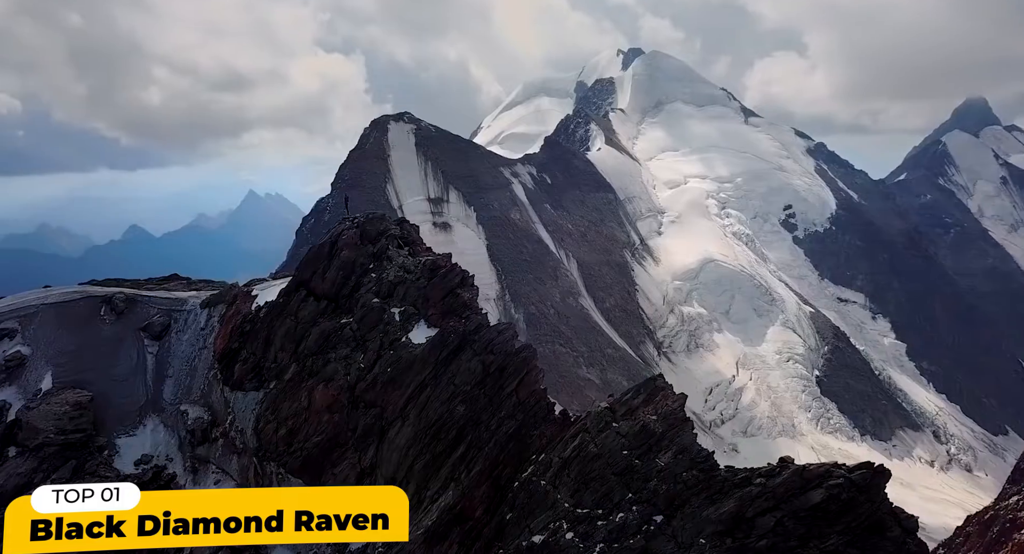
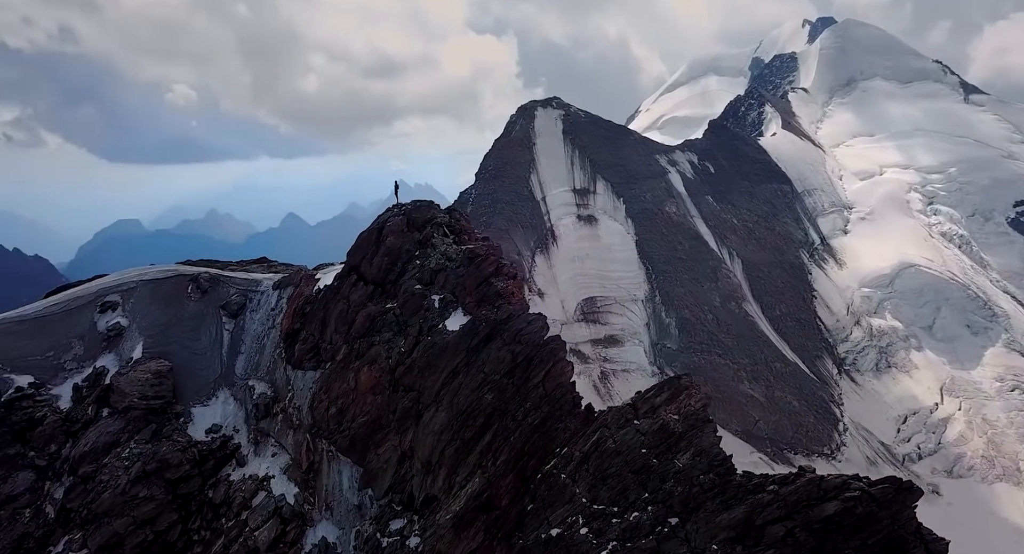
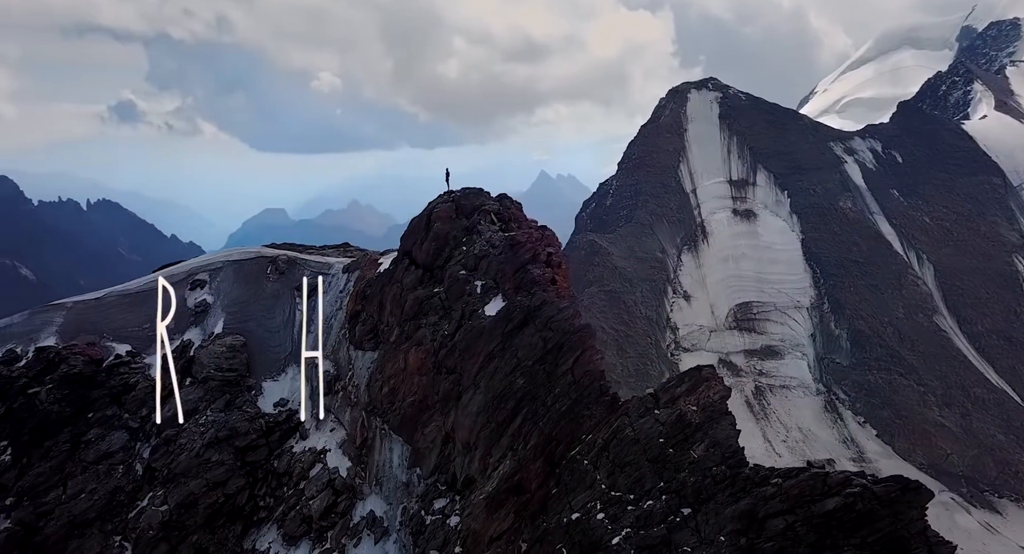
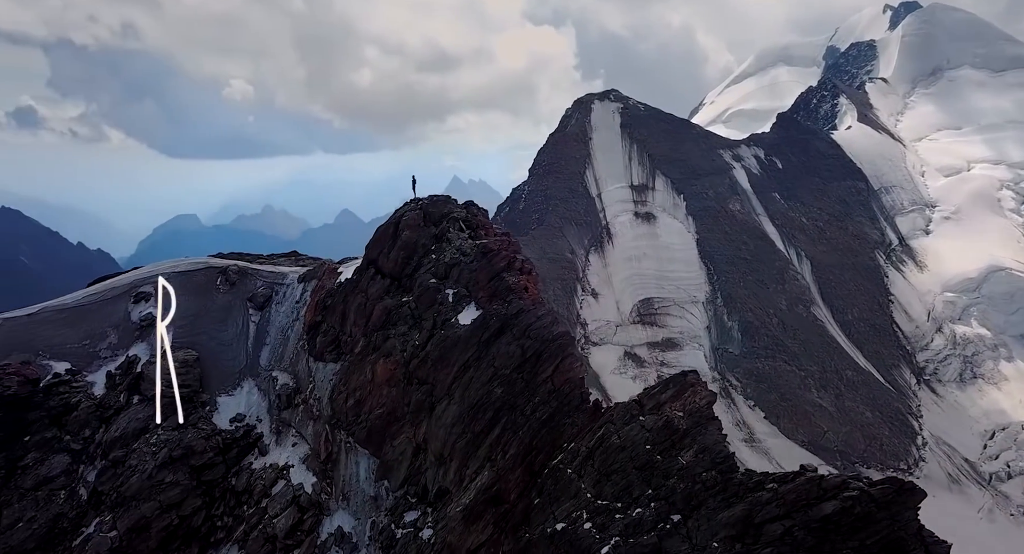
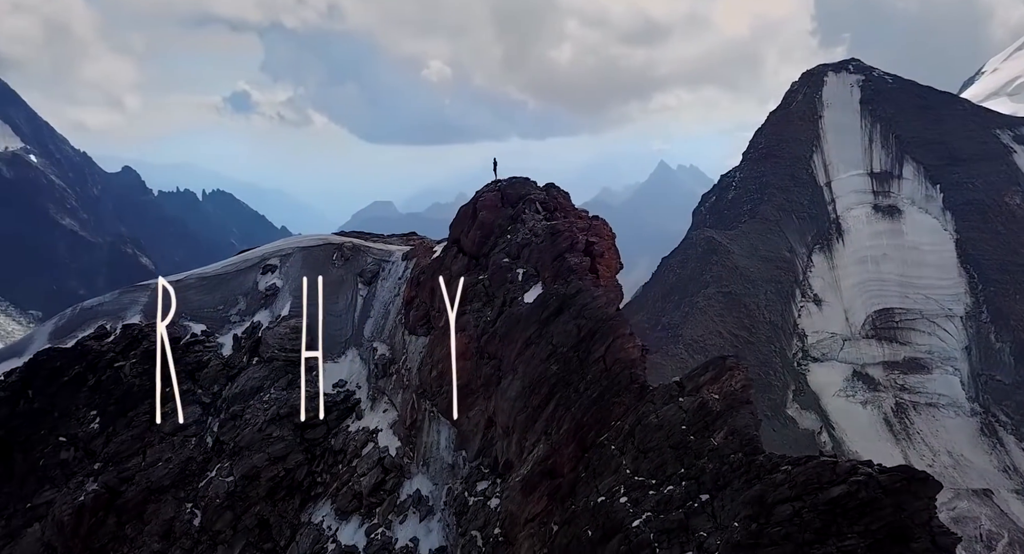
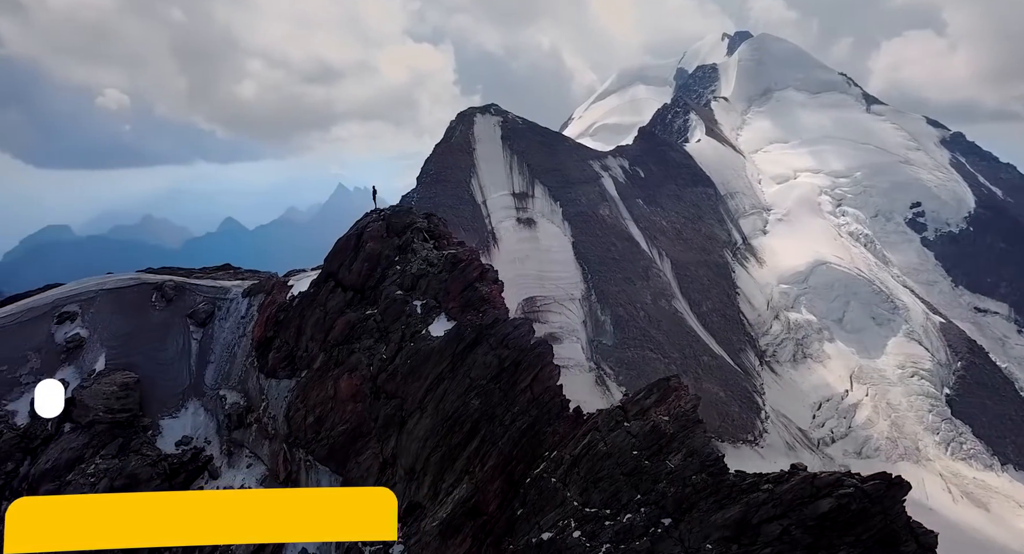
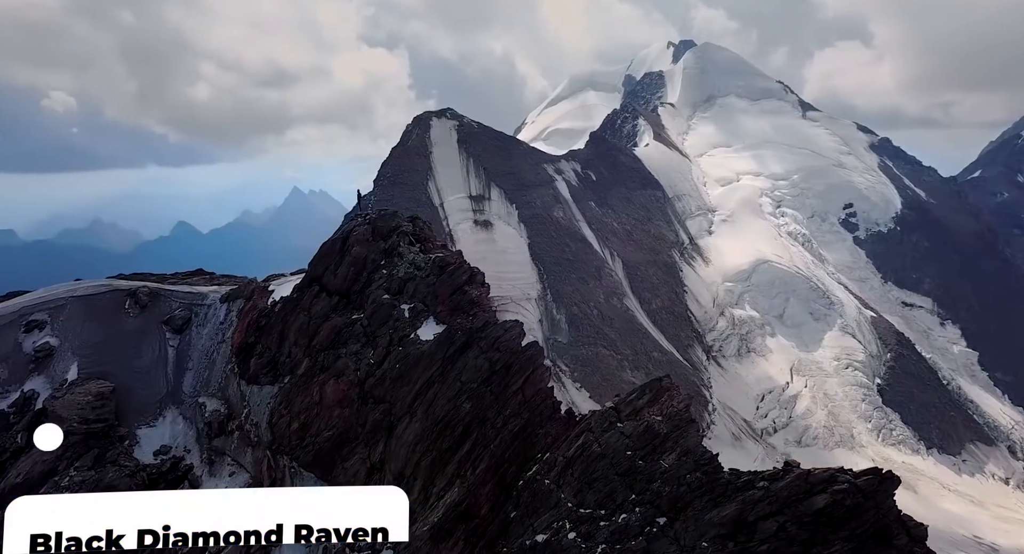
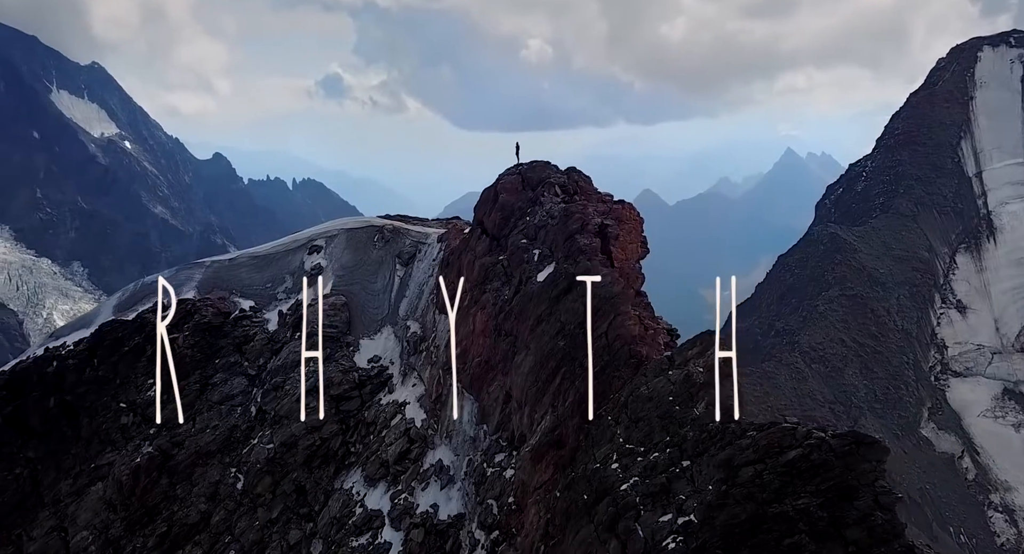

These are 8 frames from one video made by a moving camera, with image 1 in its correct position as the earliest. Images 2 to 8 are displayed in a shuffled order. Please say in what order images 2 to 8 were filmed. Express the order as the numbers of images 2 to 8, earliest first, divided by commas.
7, 6, 2, 4, 3, 5, 8
